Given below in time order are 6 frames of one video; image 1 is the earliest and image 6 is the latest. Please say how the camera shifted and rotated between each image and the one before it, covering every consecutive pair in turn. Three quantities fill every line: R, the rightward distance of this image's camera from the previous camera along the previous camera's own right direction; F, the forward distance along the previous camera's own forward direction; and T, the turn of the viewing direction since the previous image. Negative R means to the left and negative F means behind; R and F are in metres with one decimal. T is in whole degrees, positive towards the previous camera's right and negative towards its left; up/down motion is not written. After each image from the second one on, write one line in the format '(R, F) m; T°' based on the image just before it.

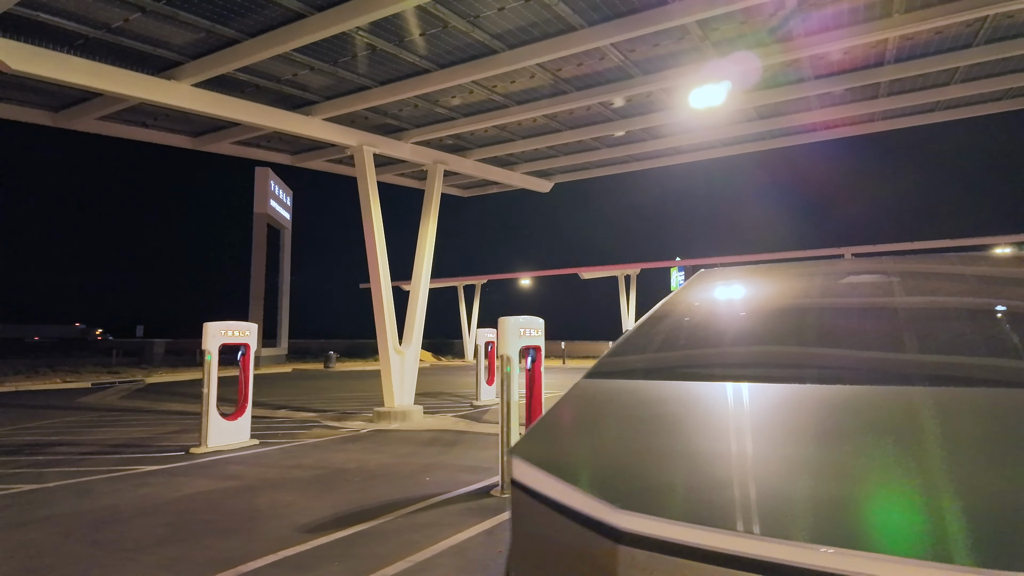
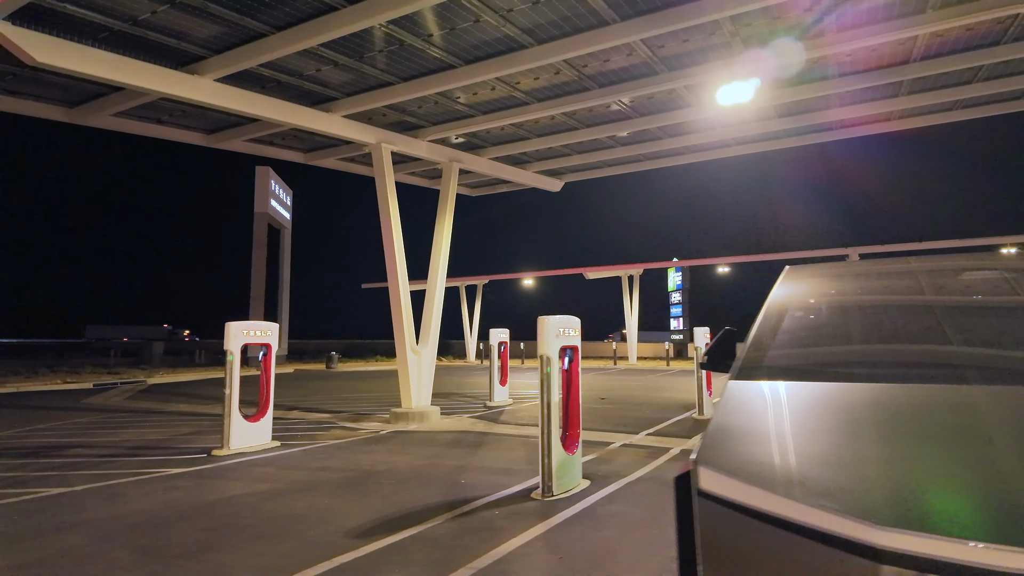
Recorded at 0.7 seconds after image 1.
(-0.4, +0.1) m; 0°
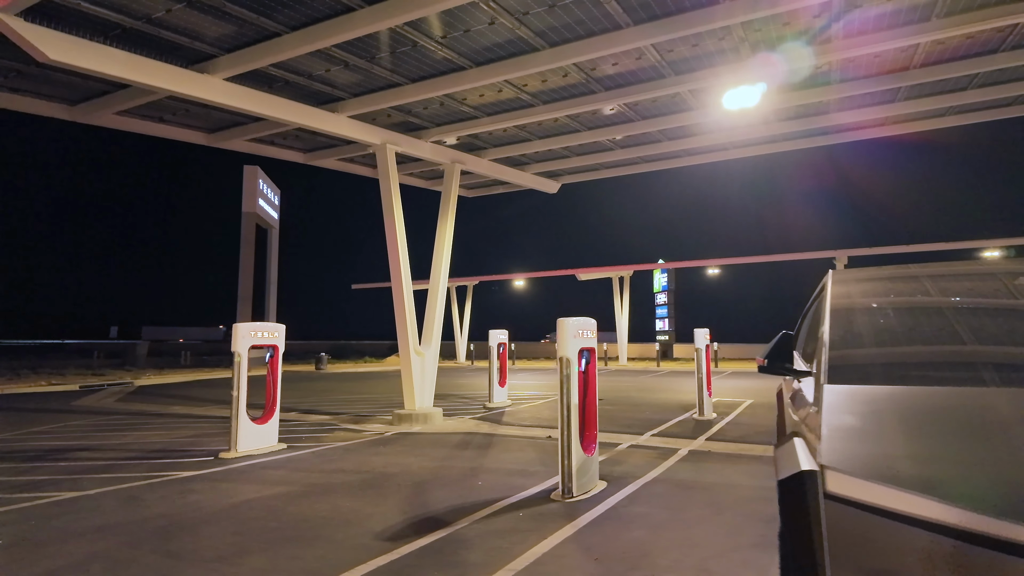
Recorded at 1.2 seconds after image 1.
(-0.3, 0.0) m; +1°
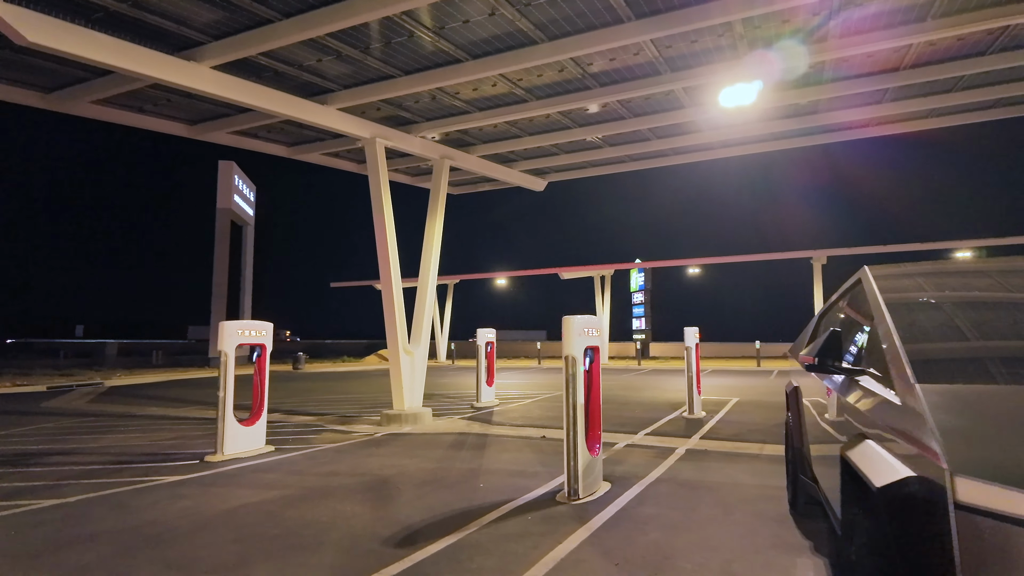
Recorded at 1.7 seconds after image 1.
(-0.3, +0.1) m; +2°
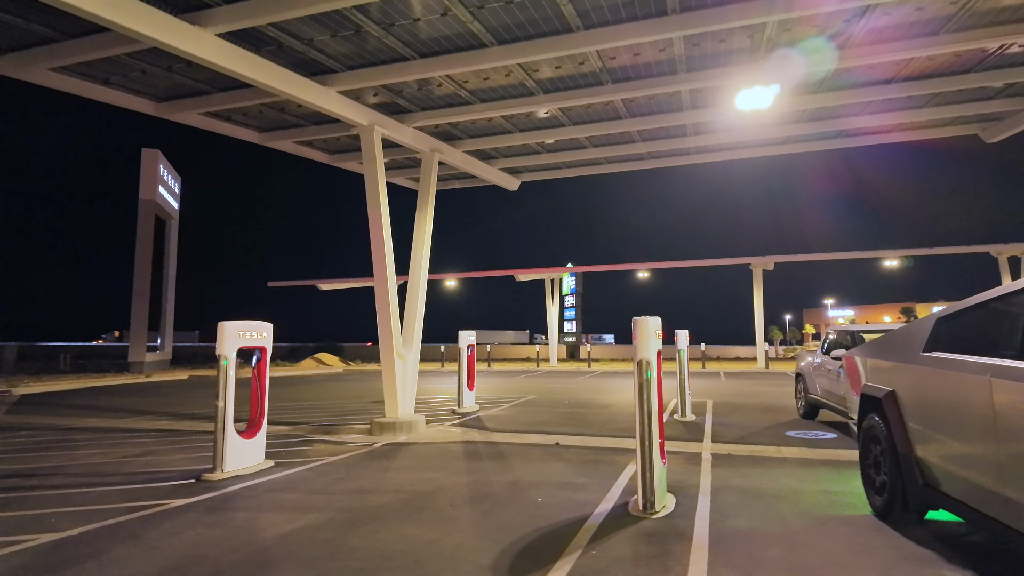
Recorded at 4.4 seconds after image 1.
(-1.2, +0.5) m; +7°
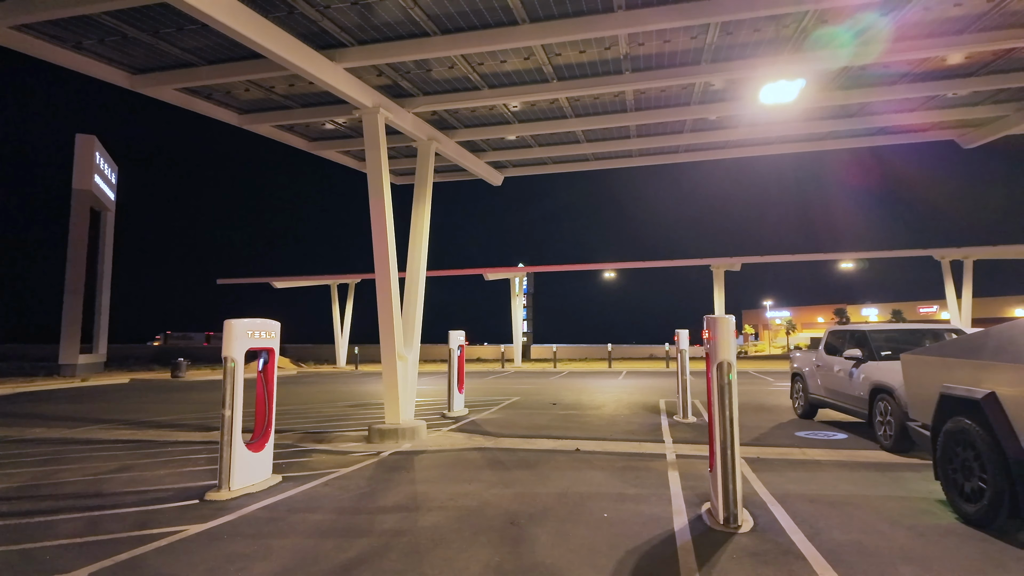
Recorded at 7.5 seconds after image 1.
(-1.0, +0.6) m; +5°
